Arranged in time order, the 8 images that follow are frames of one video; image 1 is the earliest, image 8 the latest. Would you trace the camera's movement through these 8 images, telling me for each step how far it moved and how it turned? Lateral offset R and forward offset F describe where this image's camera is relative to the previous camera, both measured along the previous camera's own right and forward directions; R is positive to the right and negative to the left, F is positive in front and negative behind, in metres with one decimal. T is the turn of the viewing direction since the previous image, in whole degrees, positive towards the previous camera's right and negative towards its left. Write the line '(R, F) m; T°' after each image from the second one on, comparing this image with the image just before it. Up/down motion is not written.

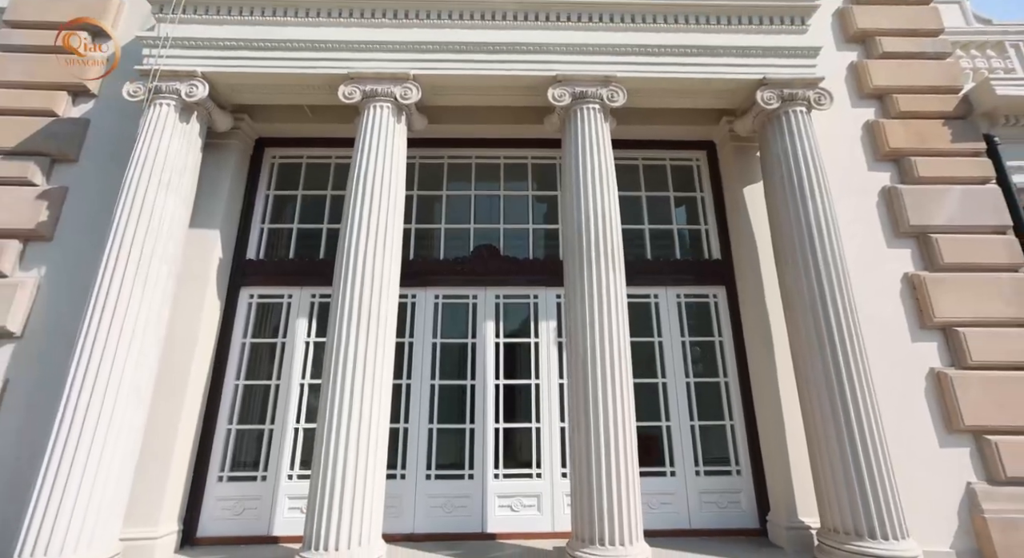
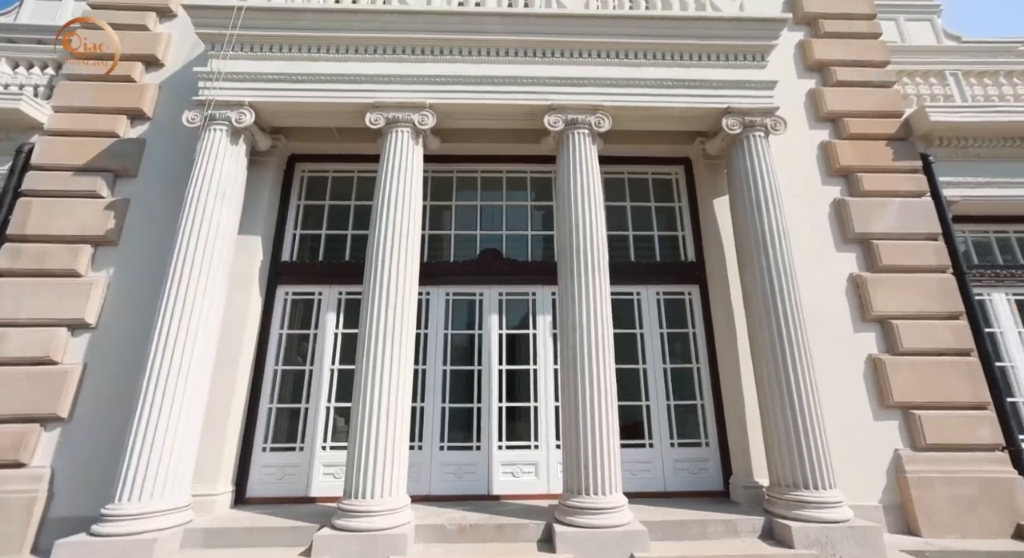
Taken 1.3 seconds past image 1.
(-0.1, -0.9) m; 0°
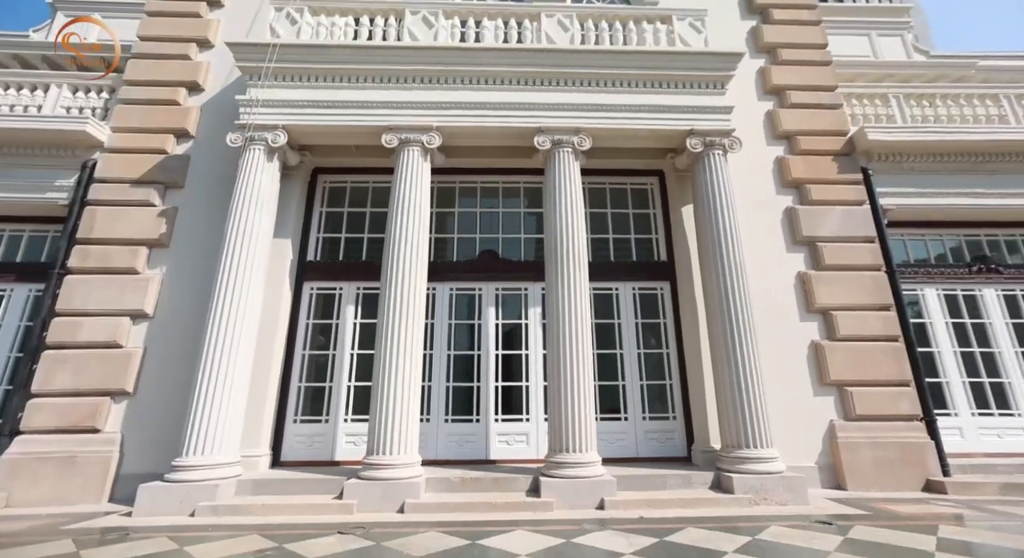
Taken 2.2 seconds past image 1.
(+0.1, -1.1) m; 0°
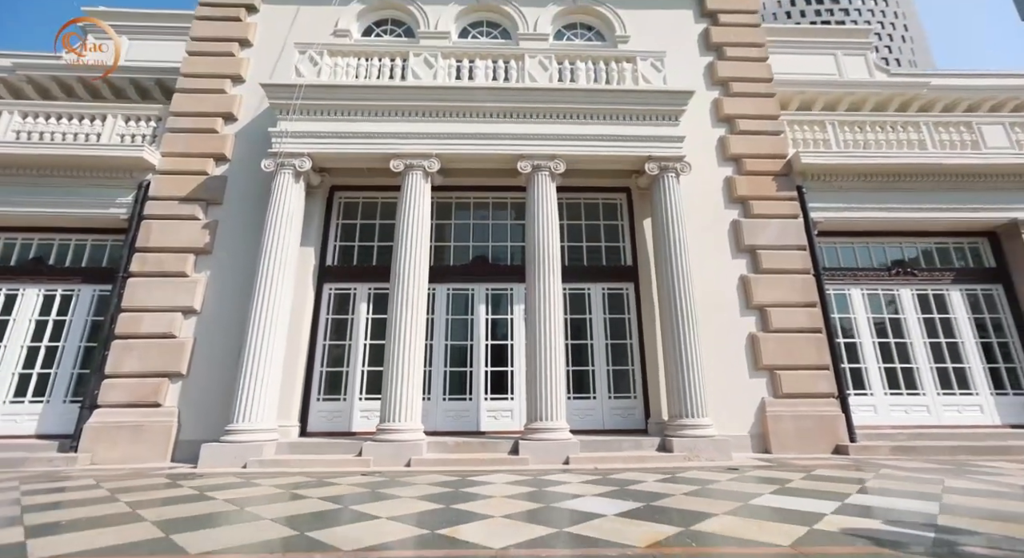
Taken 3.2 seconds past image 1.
(+0.2, -1.4) m; 0°
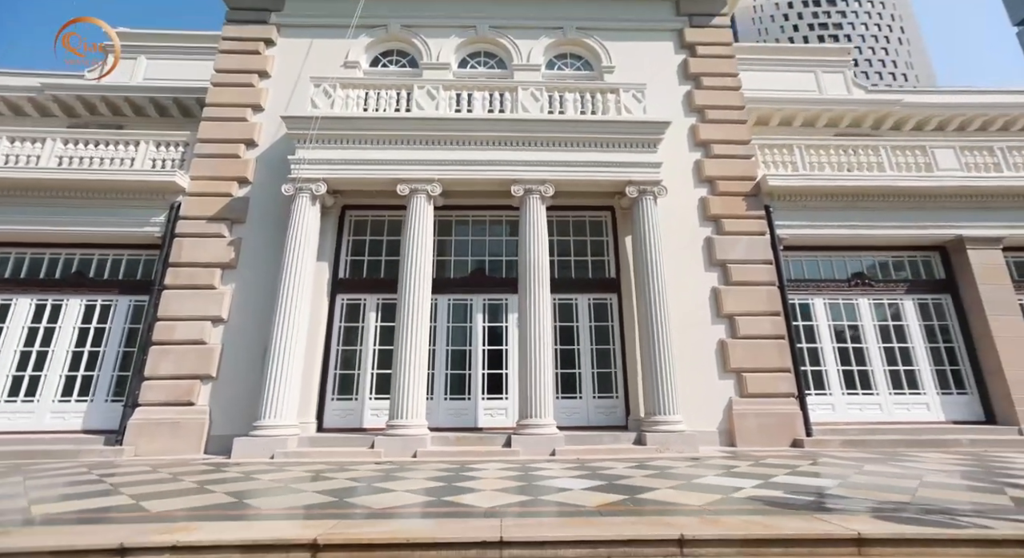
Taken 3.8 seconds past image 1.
(+0.1, -1.0) m; 0°
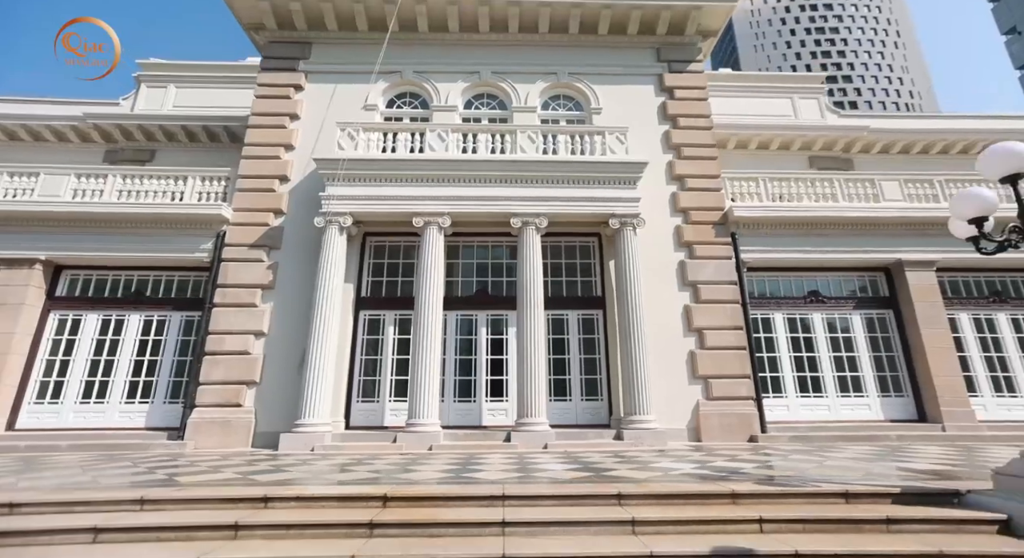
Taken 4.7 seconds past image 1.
(0.0, -1.6) m; 0°
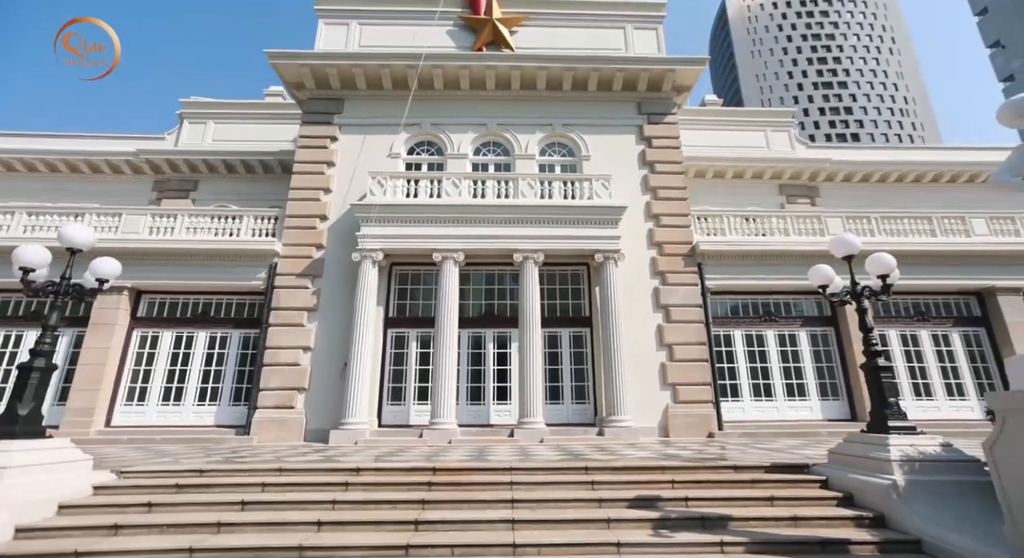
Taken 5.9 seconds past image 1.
(-0.1, -2.4) m; 0°
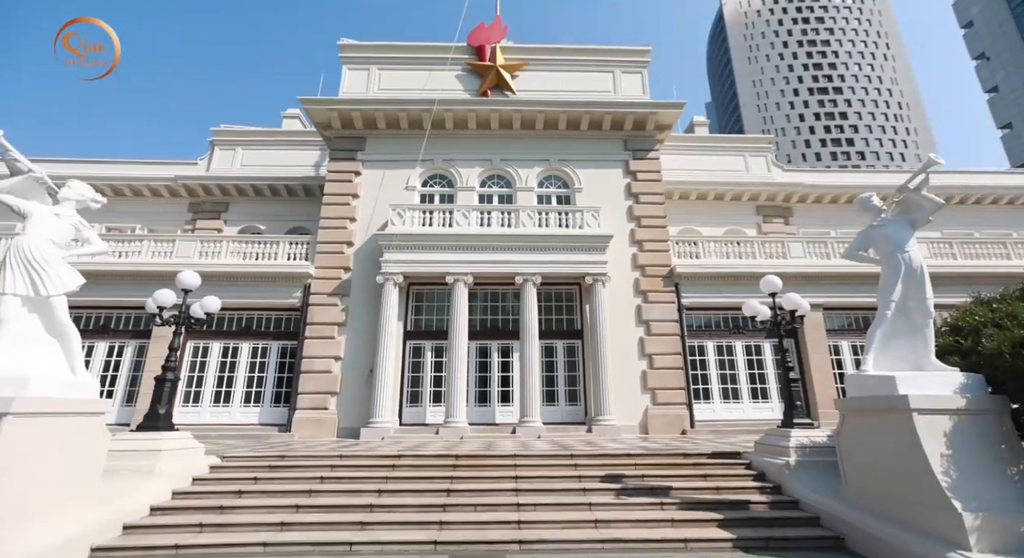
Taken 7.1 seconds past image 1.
(-0.1, -2.2) m; 0°
